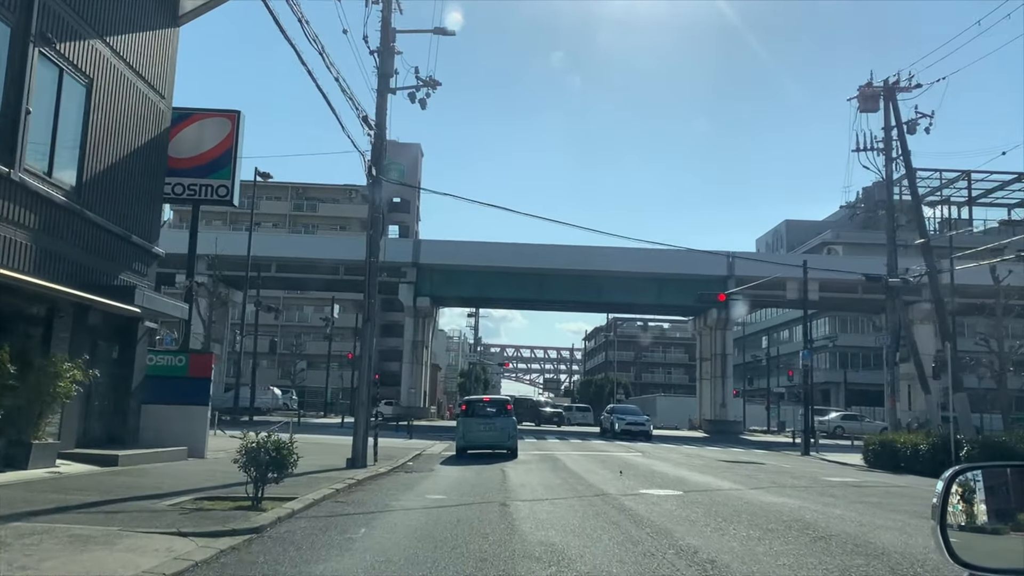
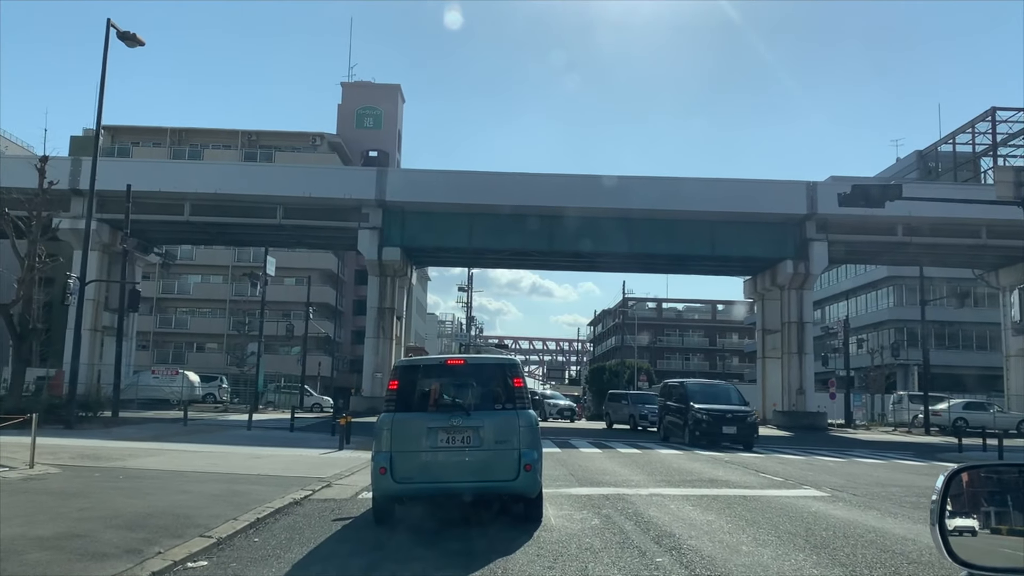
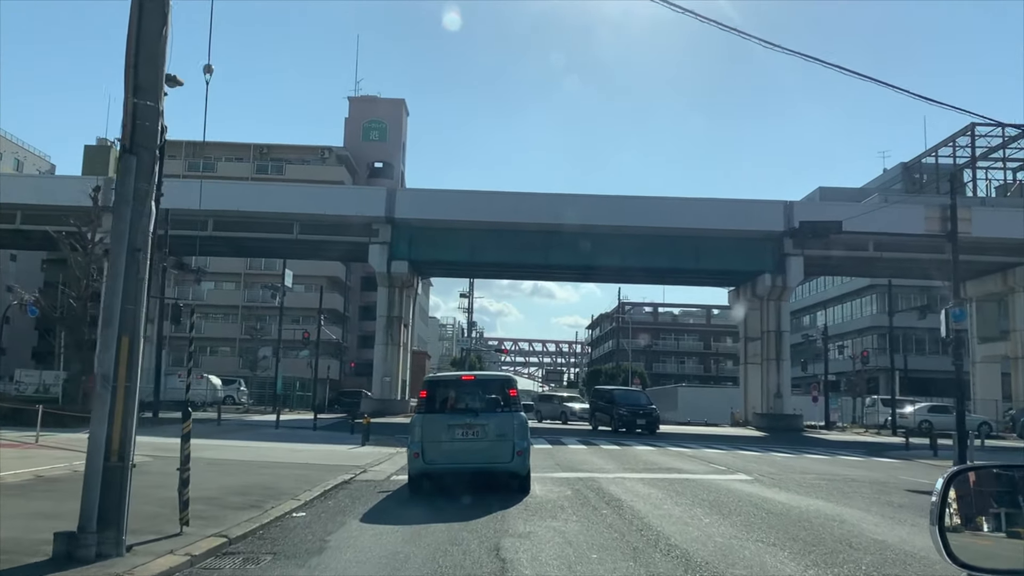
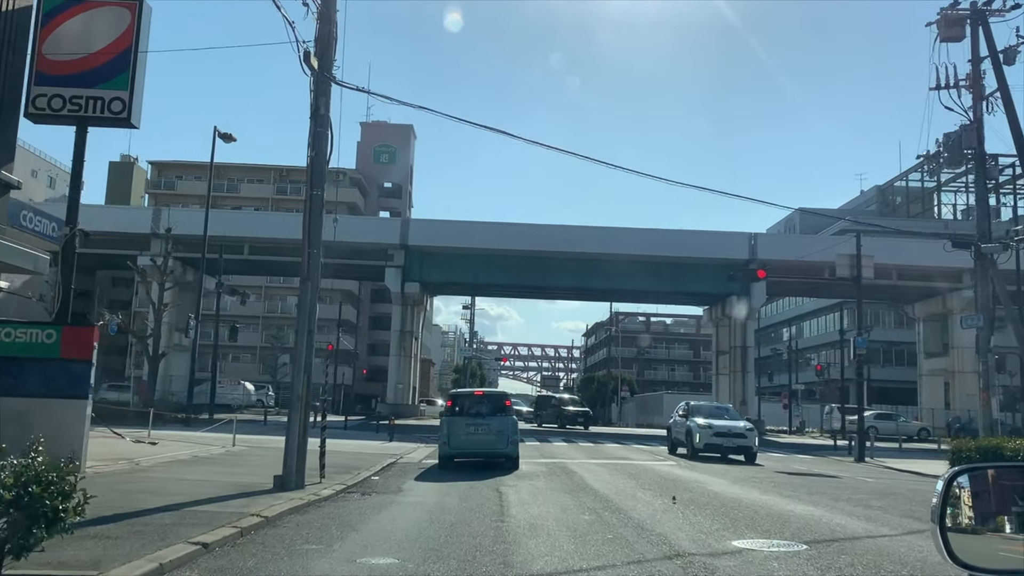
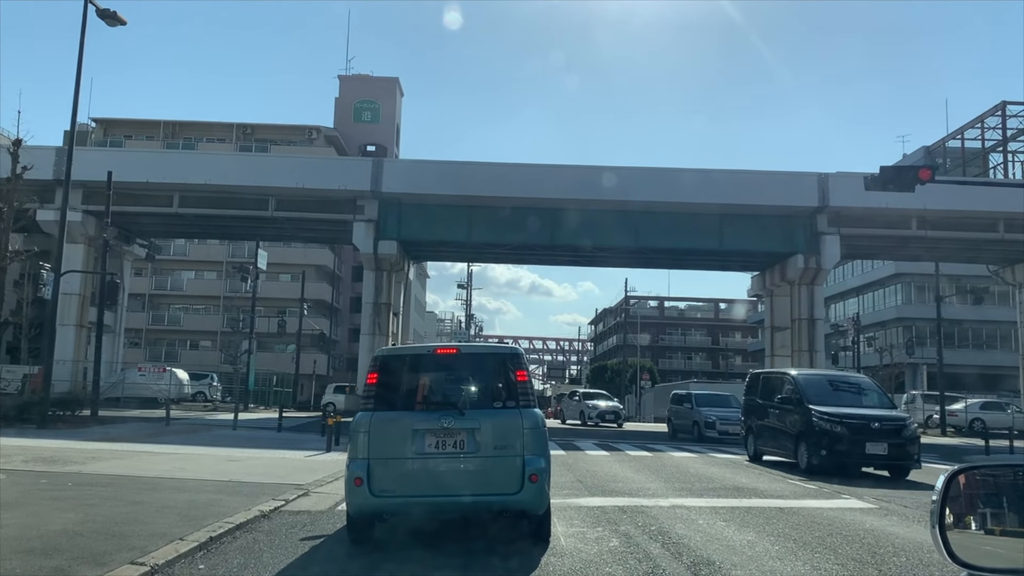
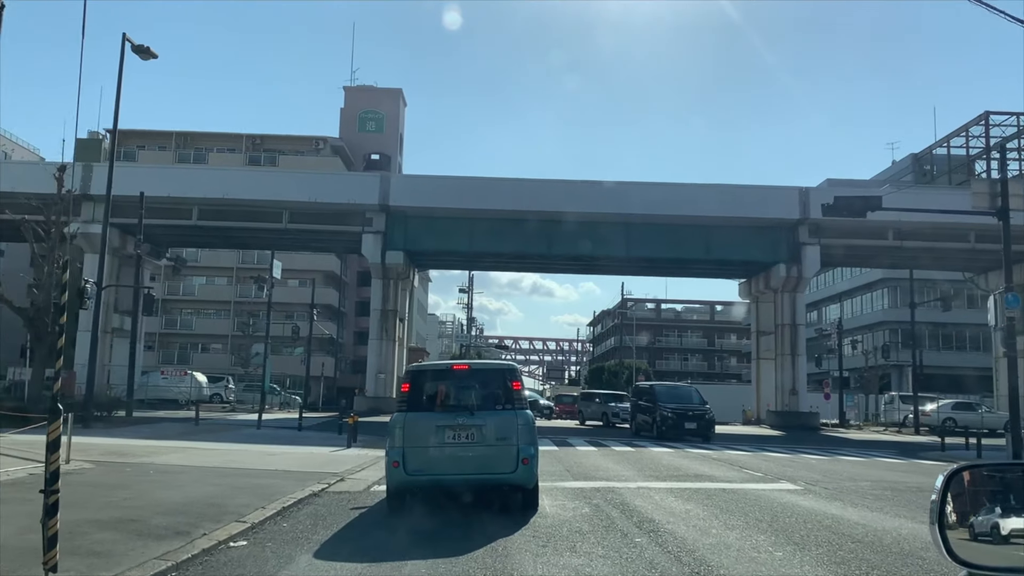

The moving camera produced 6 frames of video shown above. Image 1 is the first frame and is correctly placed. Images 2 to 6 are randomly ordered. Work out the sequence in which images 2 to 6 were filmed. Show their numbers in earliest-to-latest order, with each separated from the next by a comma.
4, 3, 6, 2, 5
